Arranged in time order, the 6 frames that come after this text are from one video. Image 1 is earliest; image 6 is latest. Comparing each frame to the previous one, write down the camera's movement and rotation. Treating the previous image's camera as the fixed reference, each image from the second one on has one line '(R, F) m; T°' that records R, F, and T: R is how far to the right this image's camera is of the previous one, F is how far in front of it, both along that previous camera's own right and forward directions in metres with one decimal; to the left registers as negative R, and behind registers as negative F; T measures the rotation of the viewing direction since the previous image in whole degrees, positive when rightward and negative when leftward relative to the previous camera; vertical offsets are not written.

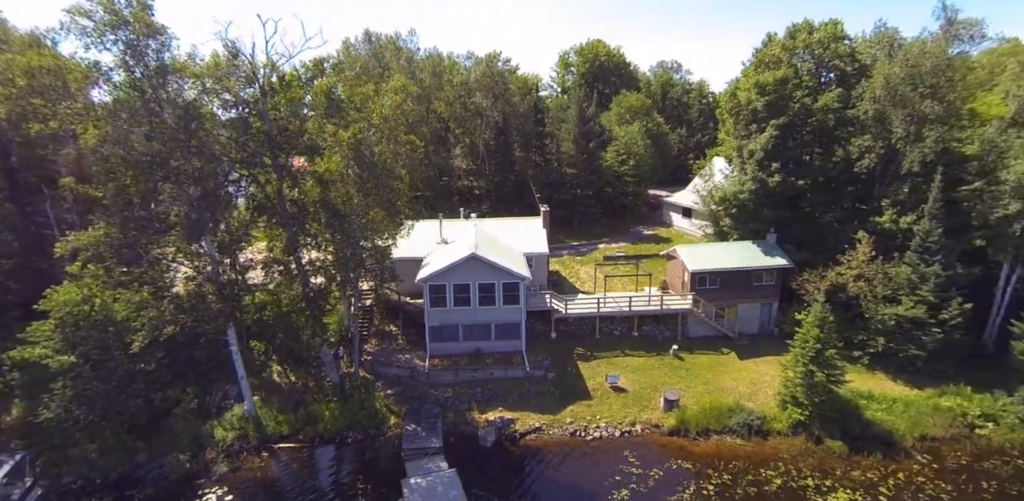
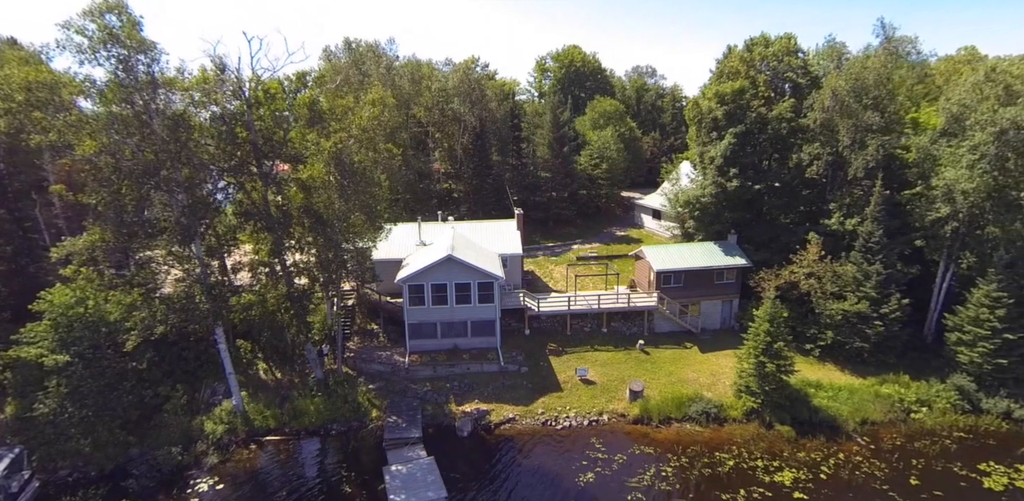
(+0.4, -1.6) m; +2°
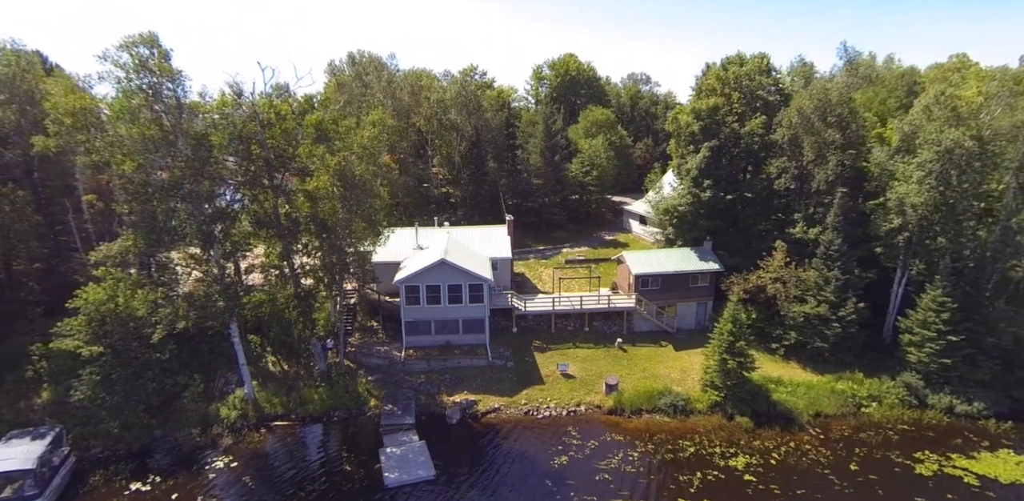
(+0.9, -2.5) m; 0°
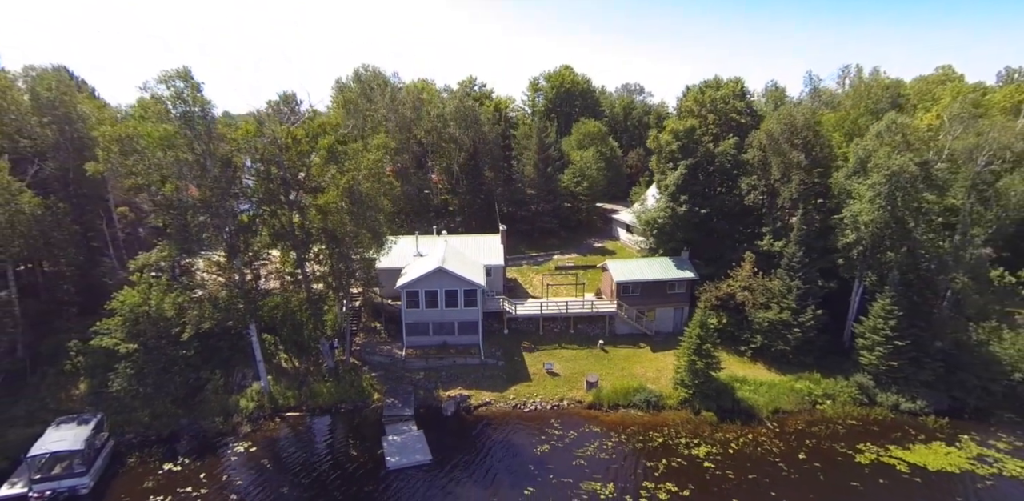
(+0.6, -3.0) m; 0°
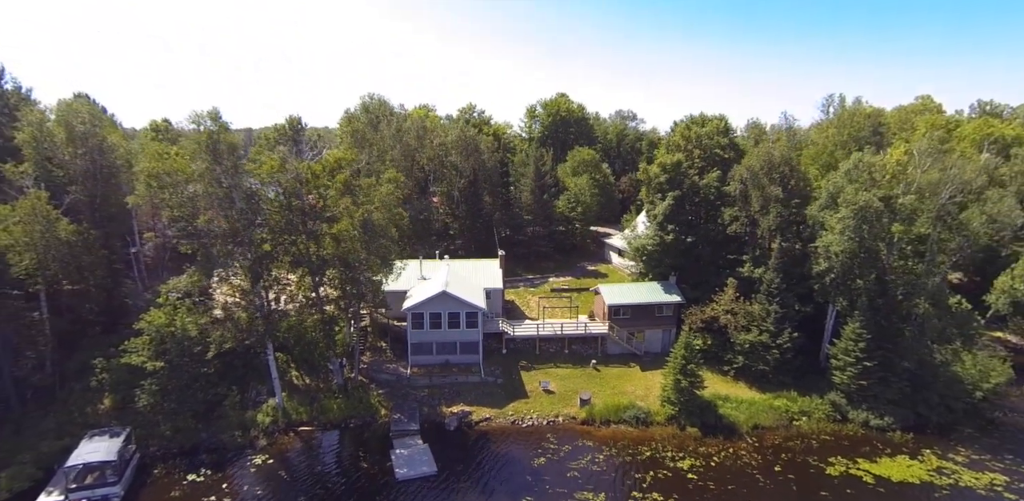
(-0.4, -2.5) m; +1°
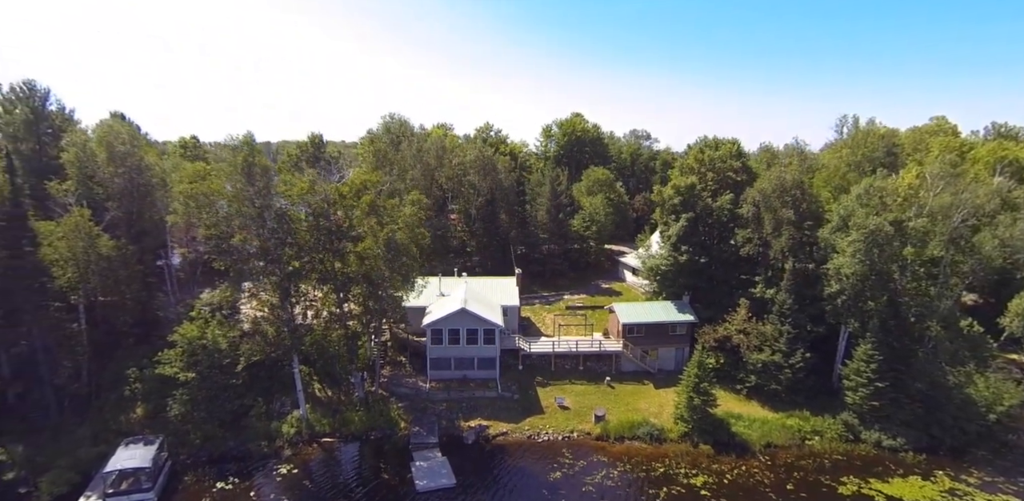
(-0.4, -1.1) m; -1°
